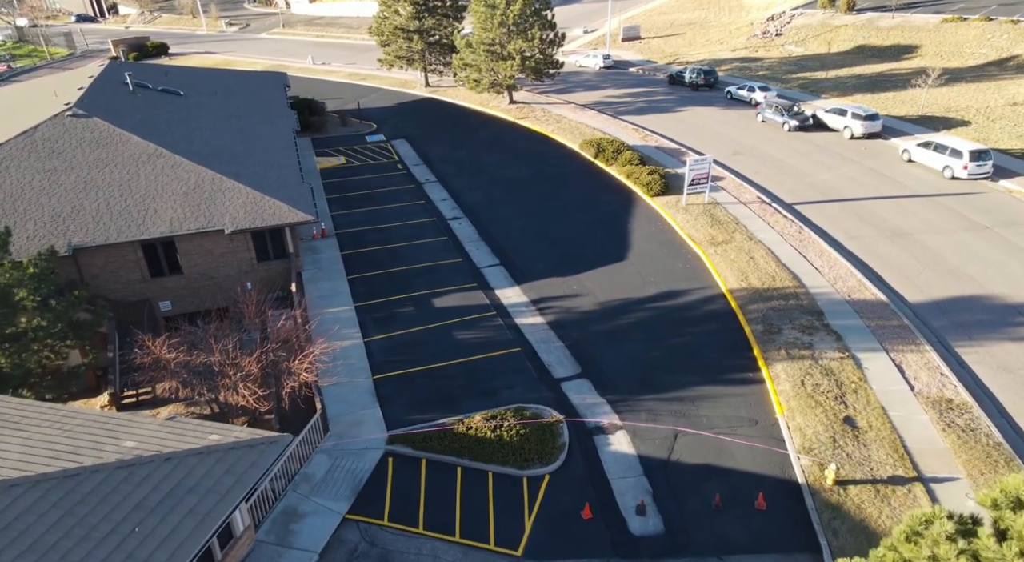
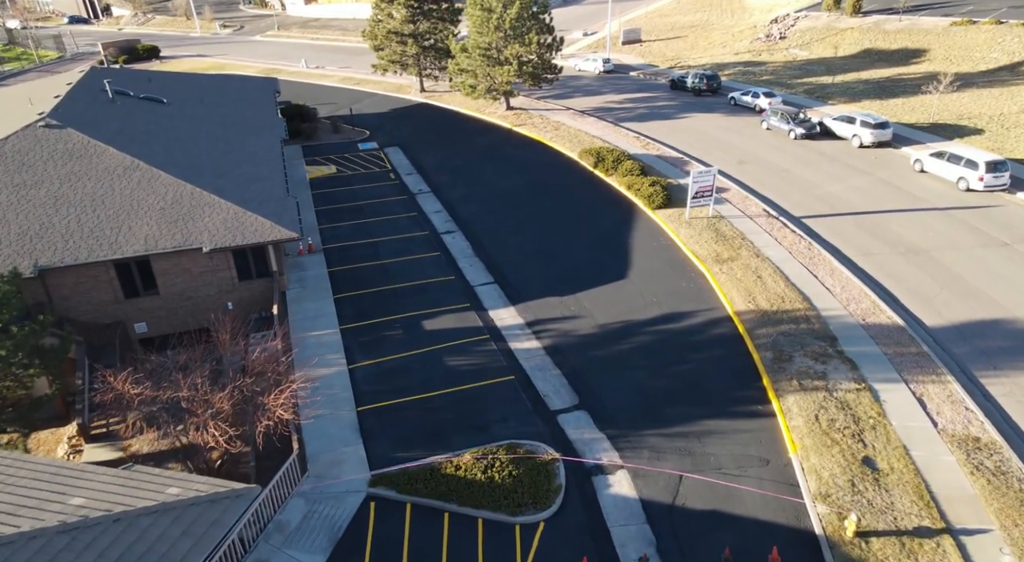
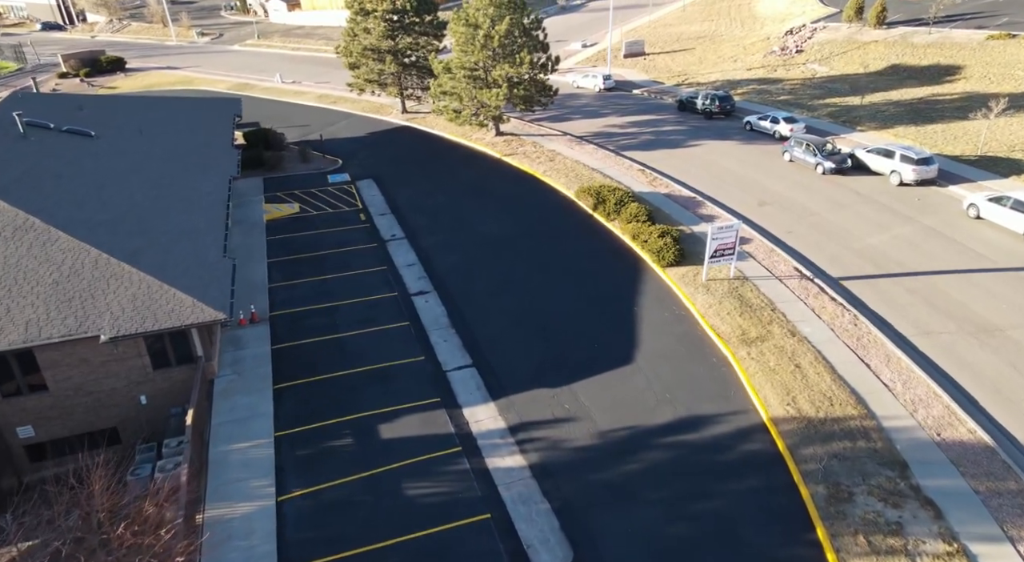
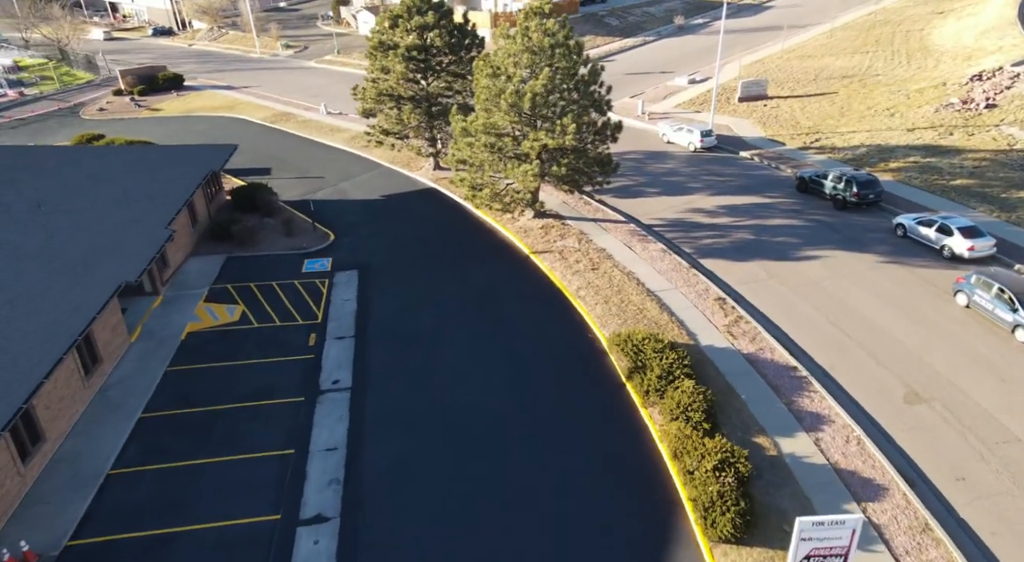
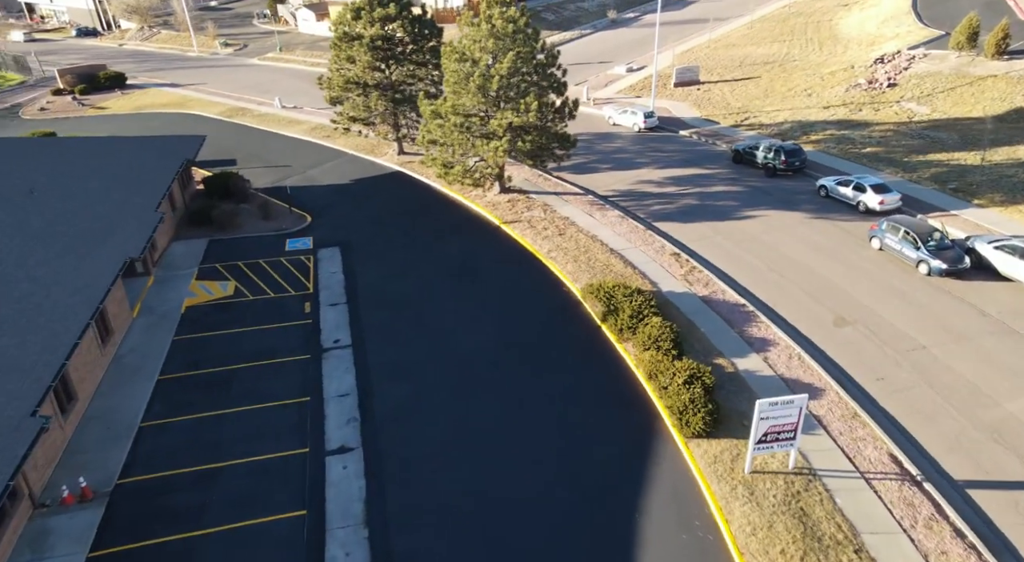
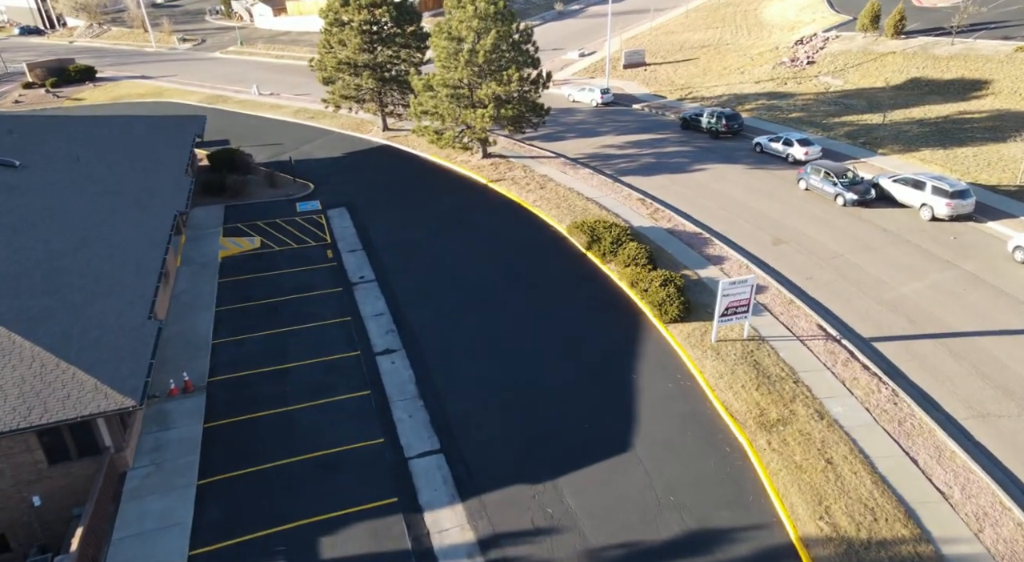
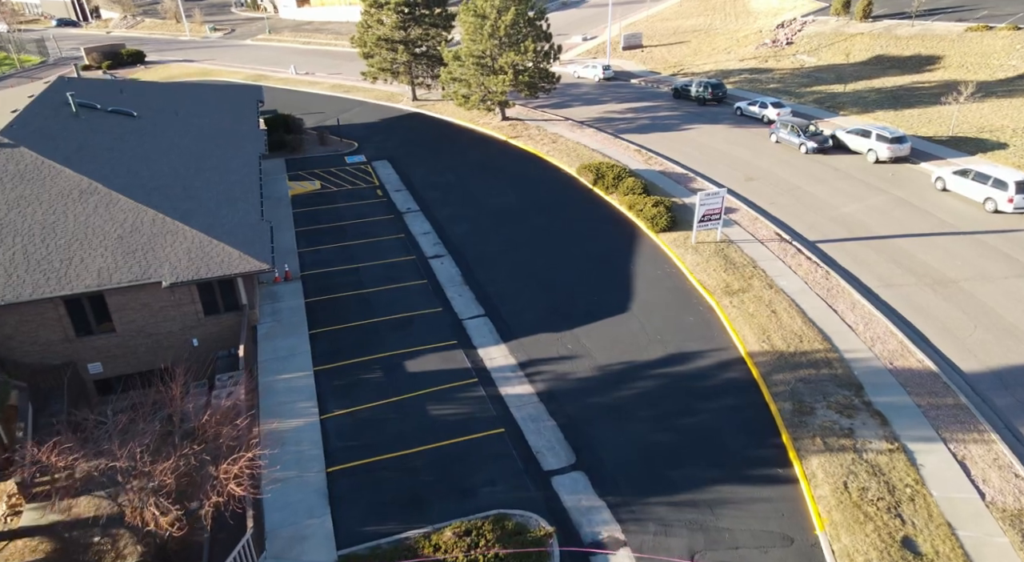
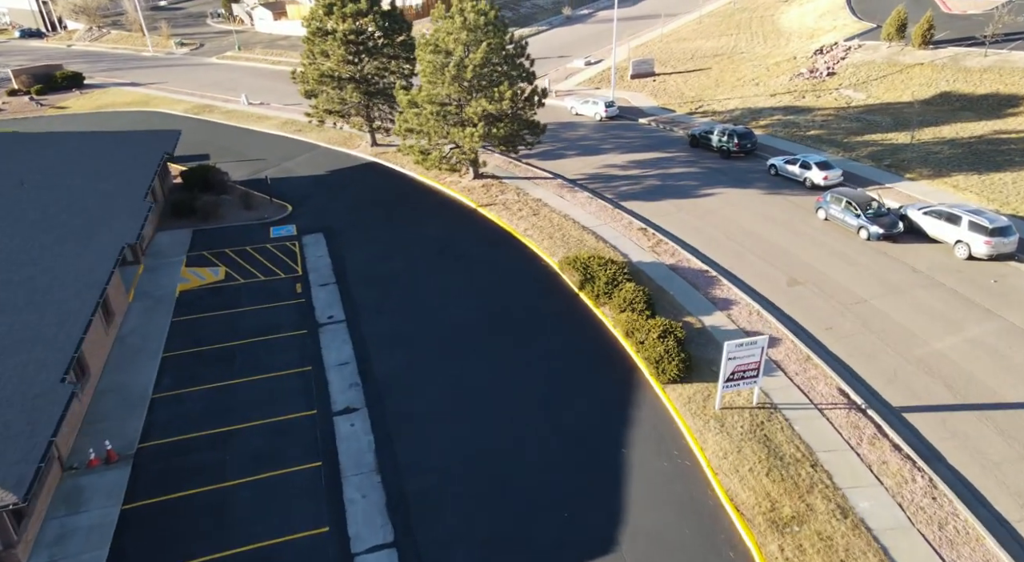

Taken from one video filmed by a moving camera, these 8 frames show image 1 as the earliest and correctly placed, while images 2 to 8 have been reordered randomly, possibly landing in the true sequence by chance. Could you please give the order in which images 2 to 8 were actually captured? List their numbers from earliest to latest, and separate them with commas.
2, 7, 3, 6, 8, 5, 4
